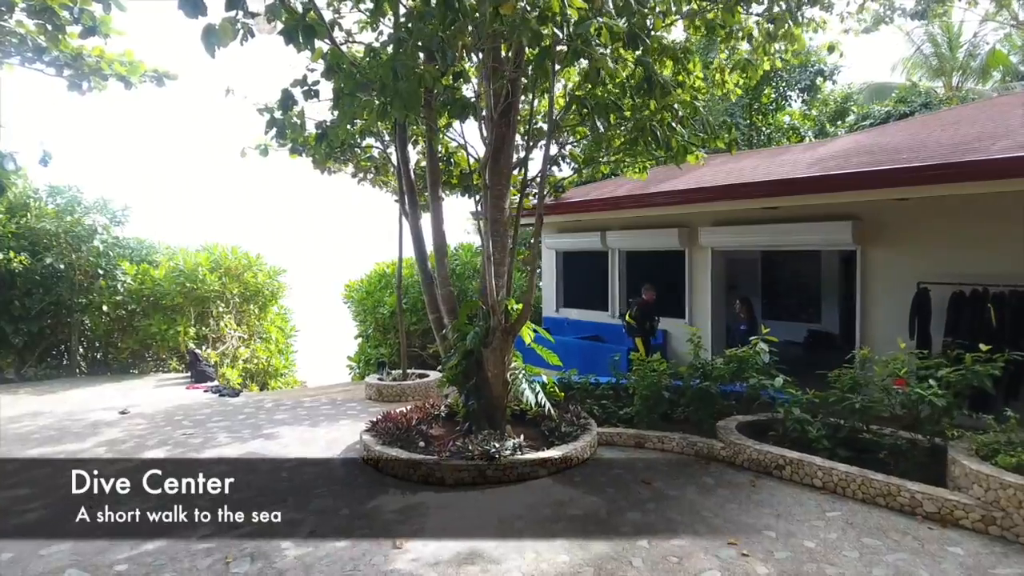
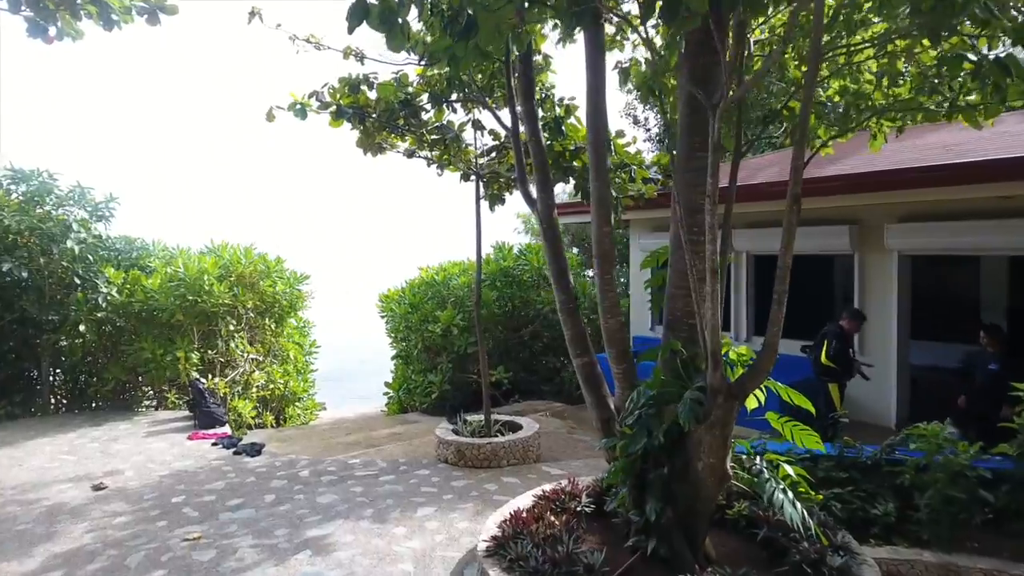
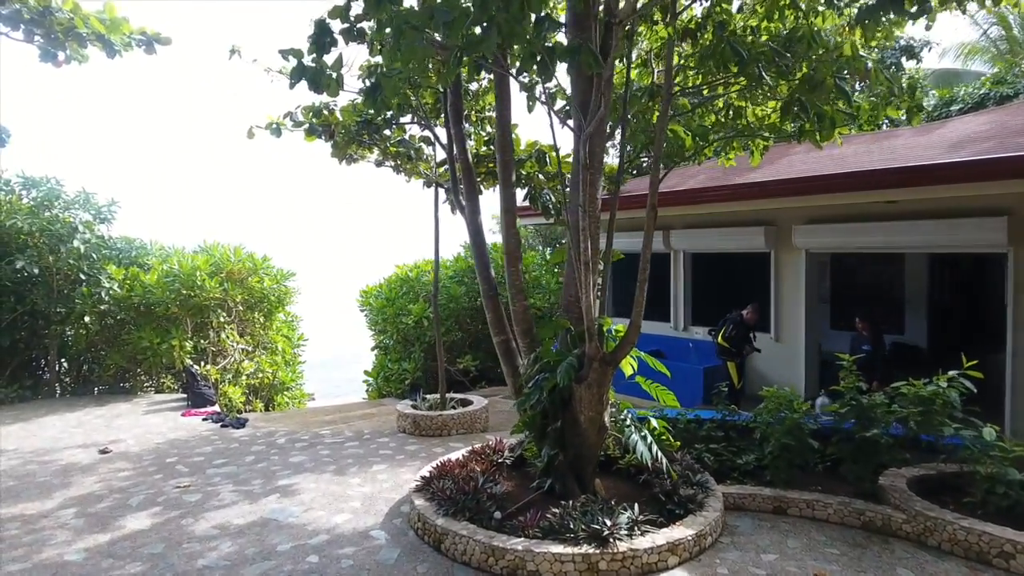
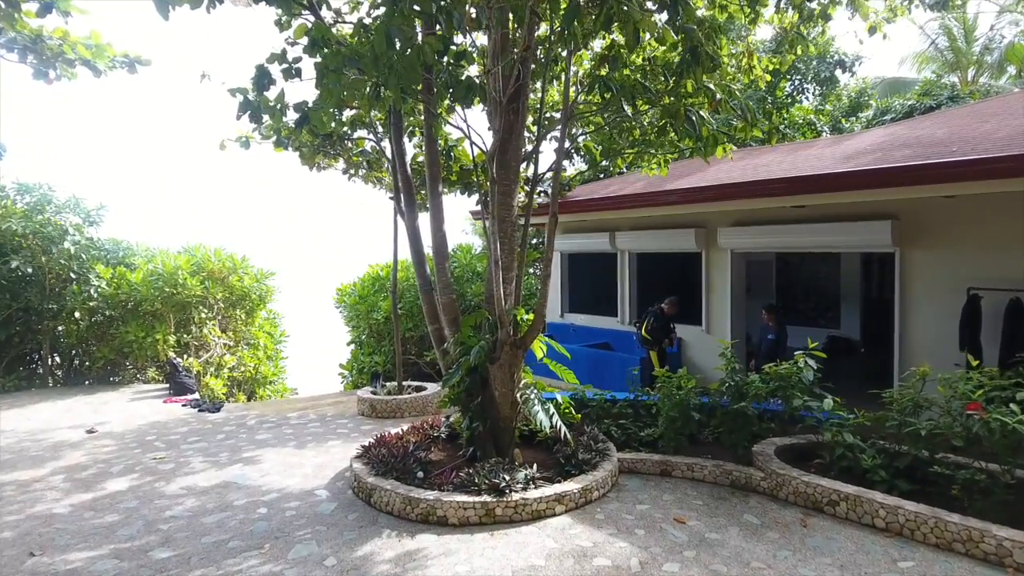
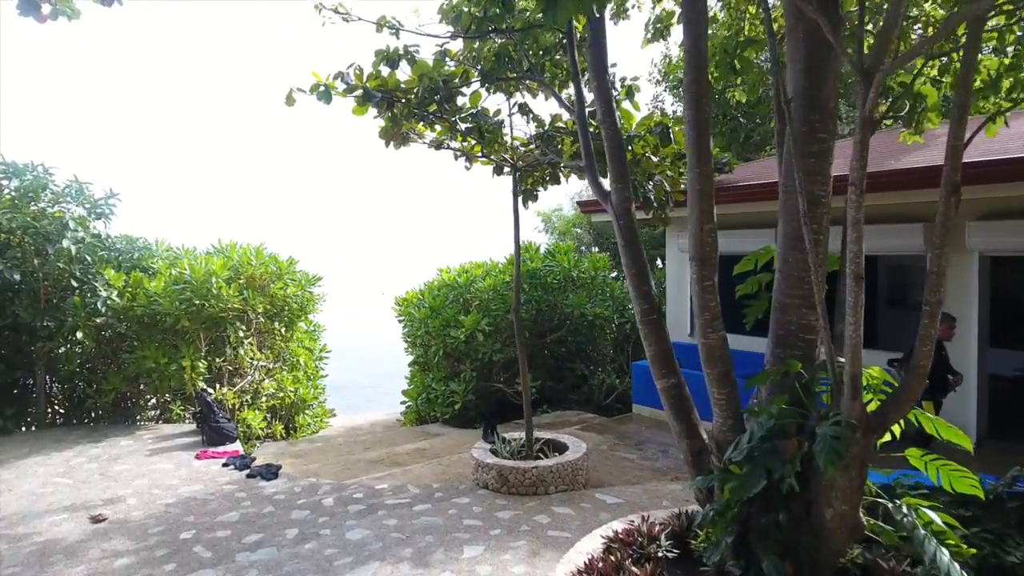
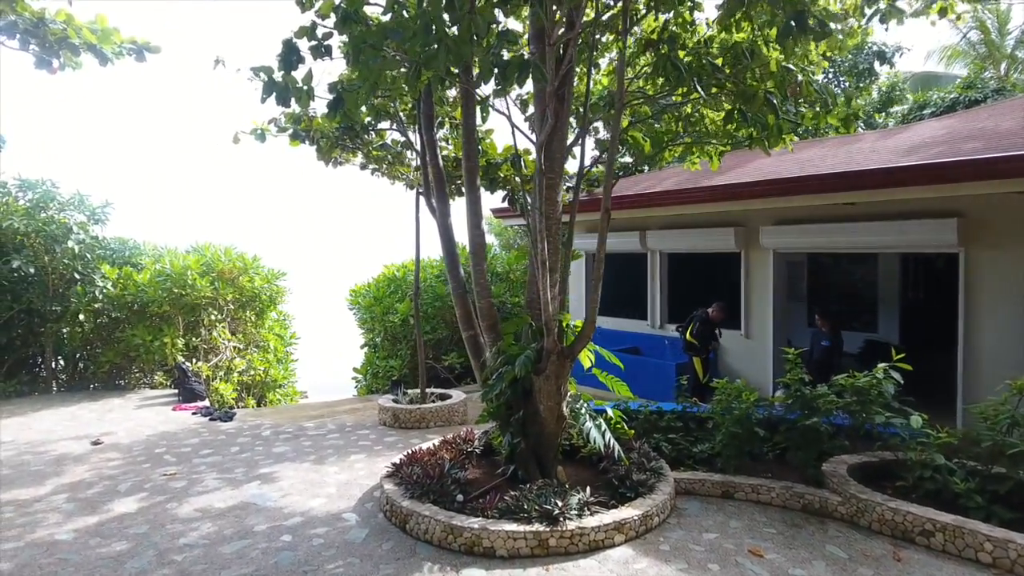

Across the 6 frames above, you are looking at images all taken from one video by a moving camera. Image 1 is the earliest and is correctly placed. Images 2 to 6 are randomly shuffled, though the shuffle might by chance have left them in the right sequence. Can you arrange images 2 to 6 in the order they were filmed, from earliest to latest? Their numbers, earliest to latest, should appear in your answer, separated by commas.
4, 6, 3, 2, 5
